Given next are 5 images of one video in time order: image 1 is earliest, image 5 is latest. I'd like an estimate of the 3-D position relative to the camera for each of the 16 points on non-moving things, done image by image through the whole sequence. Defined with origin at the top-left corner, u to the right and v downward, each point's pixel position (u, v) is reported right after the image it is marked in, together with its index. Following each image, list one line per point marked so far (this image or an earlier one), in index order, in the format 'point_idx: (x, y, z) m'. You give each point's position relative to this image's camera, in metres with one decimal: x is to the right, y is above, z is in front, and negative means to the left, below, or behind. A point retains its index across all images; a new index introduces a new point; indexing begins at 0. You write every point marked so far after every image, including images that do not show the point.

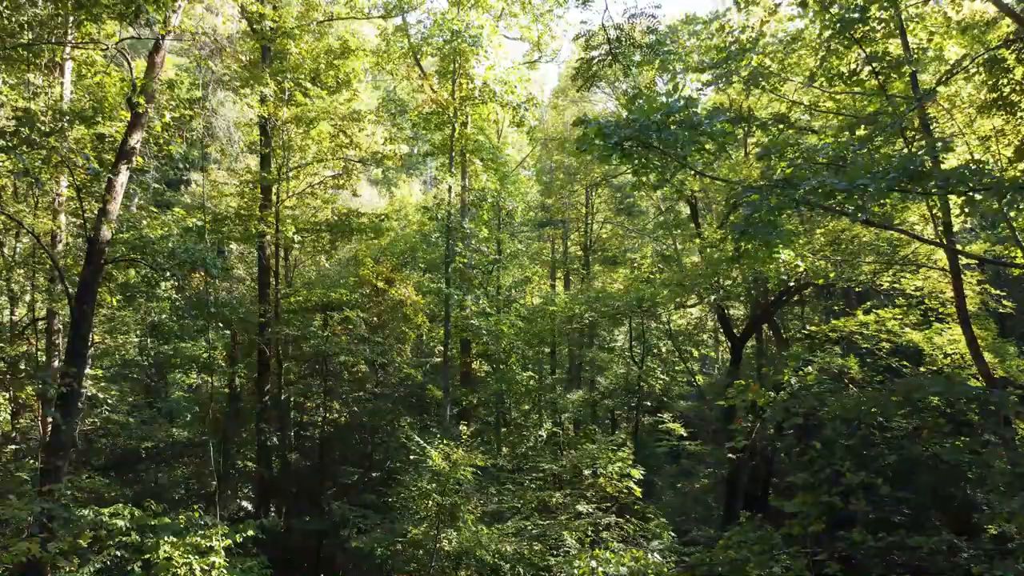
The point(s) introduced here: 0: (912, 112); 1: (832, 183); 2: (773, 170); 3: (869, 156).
0: (+4.5, +2.0, +5.8) m
1: (+2.6, +0.8, +4.3) m
2: (+2.6, +1.2, +5.3) m
3: (+3.4, +1.2, +5.0) m
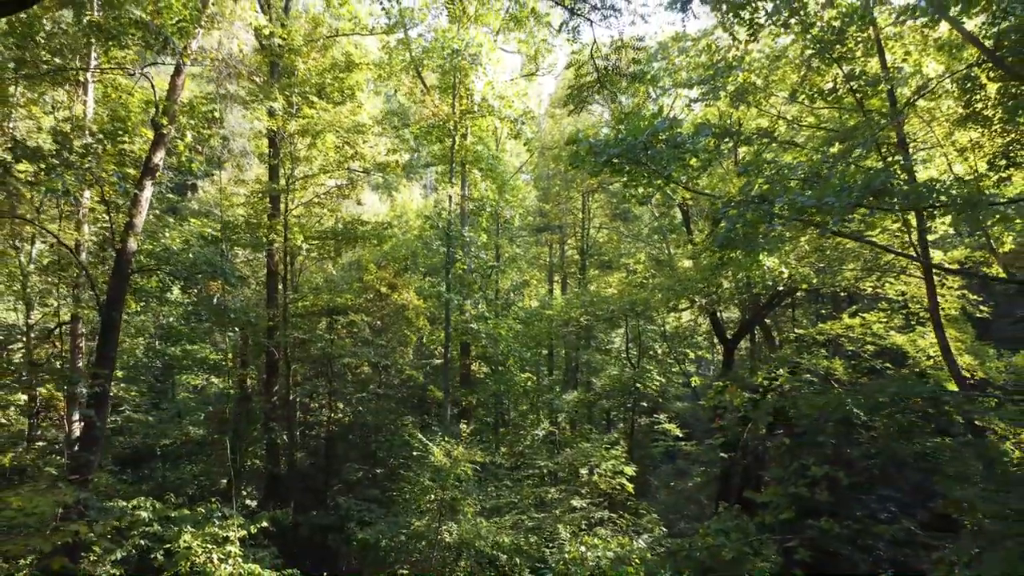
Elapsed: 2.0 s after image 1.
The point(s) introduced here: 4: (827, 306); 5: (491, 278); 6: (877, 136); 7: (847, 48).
0: (+4.5, +1.9, +6.2) m
1: (+2.6, +0.8, +4.7) m
2: (+2.6, +1.1, +5.7) m
3: (+3.4, +1.2, +5.3) m
4: (+6.9, -0.4, +11.3) m
5: (-0.6, +0.2, +14.4) m
6: (+3.8, +1.6, +5.5) m
7: (+4.2, +3.0, +6.5) m
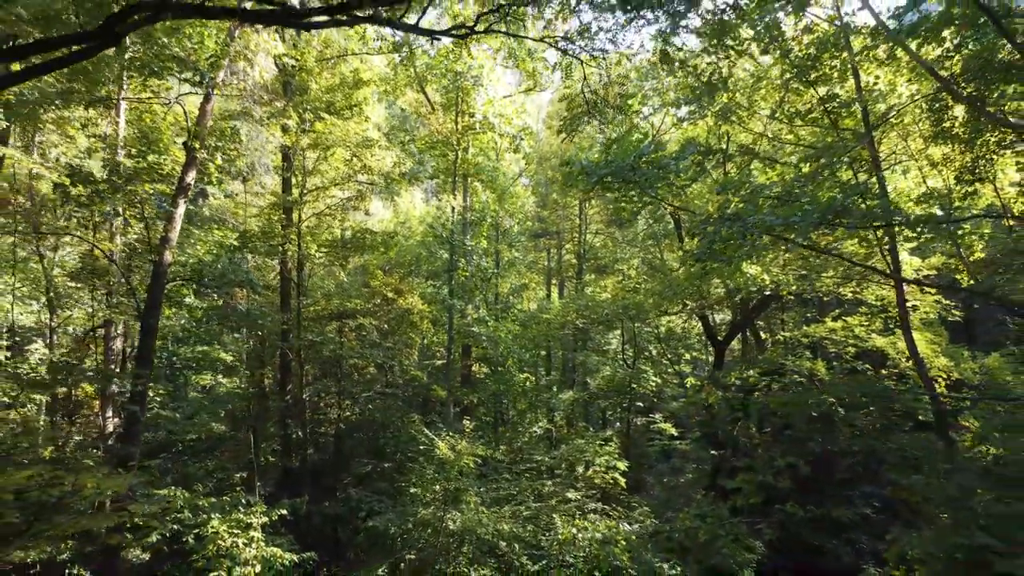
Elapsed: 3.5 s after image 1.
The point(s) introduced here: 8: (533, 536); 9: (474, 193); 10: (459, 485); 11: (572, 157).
0: (+4.5, +1.8, +6.7) m
1: (+2.6, +0.7, +5.2) m
2: (+2.6, +1.0, +6.2) m
3: (+3.3, +1.1, +5.8) m
4: (+6.9, -0.5, +11.8) m
5: (-0.6, +0.1, +14.9) m
6: (+3.8, +1.5, +6.0) m
7: (+4.2, +2.9, +7.0) m
8: (+0.3, -3.4, +7.1) m
9: (-0.9, +2.3, +12.7) m
10: (-0.8, -2.8, +7.4) m
11: (+0.7, +1.6, +6.4) m
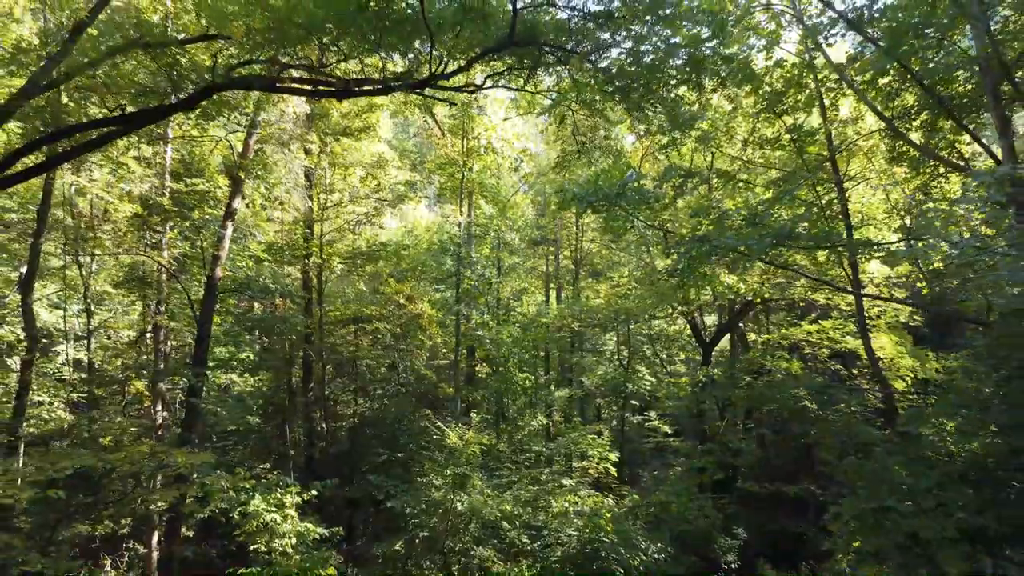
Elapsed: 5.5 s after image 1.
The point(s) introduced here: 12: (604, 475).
0: (+4.5, +1.7, +7.6) m
1: (+2.6, +0.5, +6.0) m
2: (+2.6, +0.9, +7.0) m
3: (+3.4, +0.9, +6.7) m
4: (+6.9, -0.6, +12.7) m
5: (-0.6, 0.0, +15.7) m
6: (+3.8, +1.4, +6.9) m
7: (+4.2, +2.8, +7.9) m
8: (+0.3, -3.5, +7.9) m
9: (-0.9, +2.2, +13.6) m
10: (-0.7, -2.9, +8.2) m
11: (+0.8, +1.5, +7.3) m
12: (+1.7, -3.5, +9.5) m
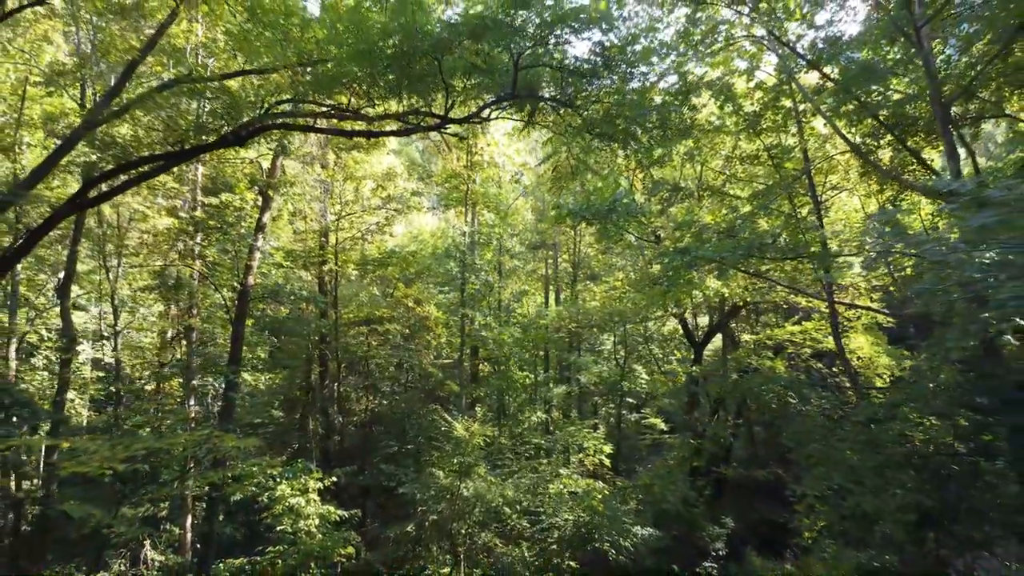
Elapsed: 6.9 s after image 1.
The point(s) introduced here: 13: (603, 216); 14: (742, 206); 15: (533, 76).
0: (+4.5, +1.6, +8.3) m
1: (+2.6, +0.5, +6.7) m
2: (+2.6, +0.8, +7.7) m
3: (+3.4, +0.9, +7.4) m
4: (+6.9, -0.7, +13.4) m
5: (-0.6, -0.1, +16.4) m
6: (+3.8, +1.3, +7.6) m
7: (+4.2, +2.7, +8.6) m
8: (+0.3, -3.6, +8.6) m
9: (-0.9, +2.1, +14.3) m
10: (-0.7, -3.0, +8.9) m
11: (+0.8, +1.4, +8.0) m
12: (+1.7, -3.5, +10.2) m
13: (+1.3, +1.1, +7.5) m
14: (+3.7, +1.3, +8.3) m
15: (+0.2, +2.2, +5.3) m
